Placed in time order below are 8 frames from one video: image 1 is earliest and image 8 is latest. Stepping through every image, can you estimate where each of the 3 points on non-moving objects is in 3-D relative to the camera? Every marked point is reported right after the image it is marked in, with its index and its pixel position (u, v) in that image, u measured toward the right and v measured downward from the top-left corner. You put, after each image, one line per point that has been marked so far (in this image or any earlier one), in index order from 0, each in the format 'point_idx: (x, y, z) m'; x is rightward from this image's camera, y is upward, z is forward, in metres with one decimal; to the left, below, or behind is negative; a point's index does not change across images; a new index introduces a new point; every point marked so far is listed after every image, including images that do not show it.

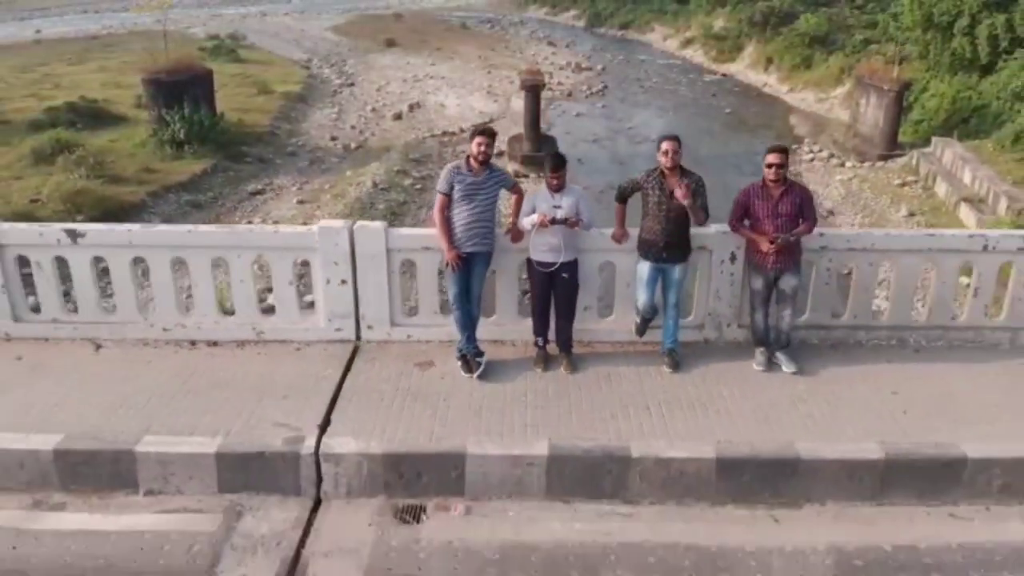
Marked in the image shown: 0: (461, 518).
0: (-0.2, -0.7, +2.7) m
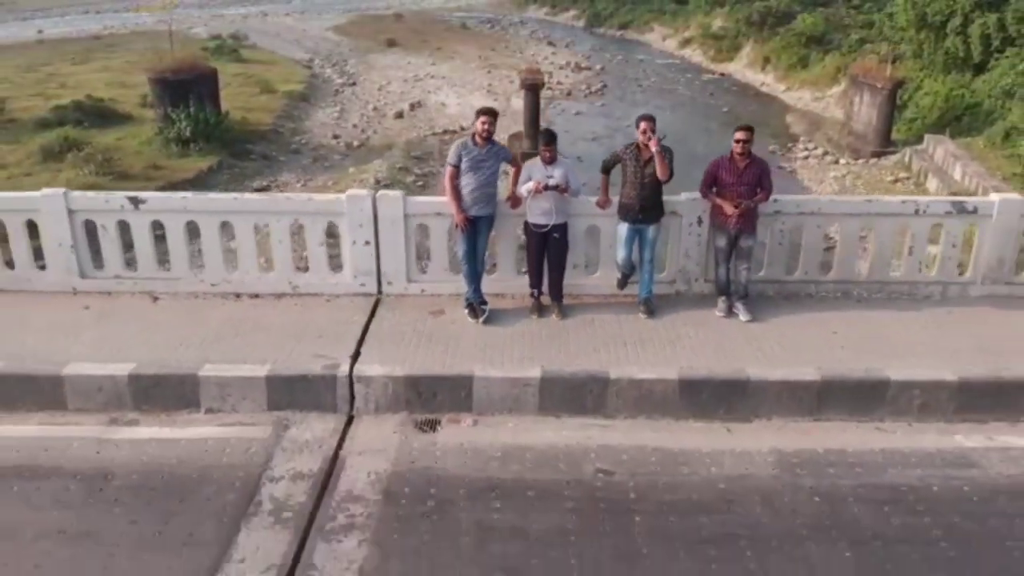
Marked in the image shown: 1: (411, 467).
0: (-0.2, -0.6, +3.3) m
1: (-0.4, -0.7, +3.2) m
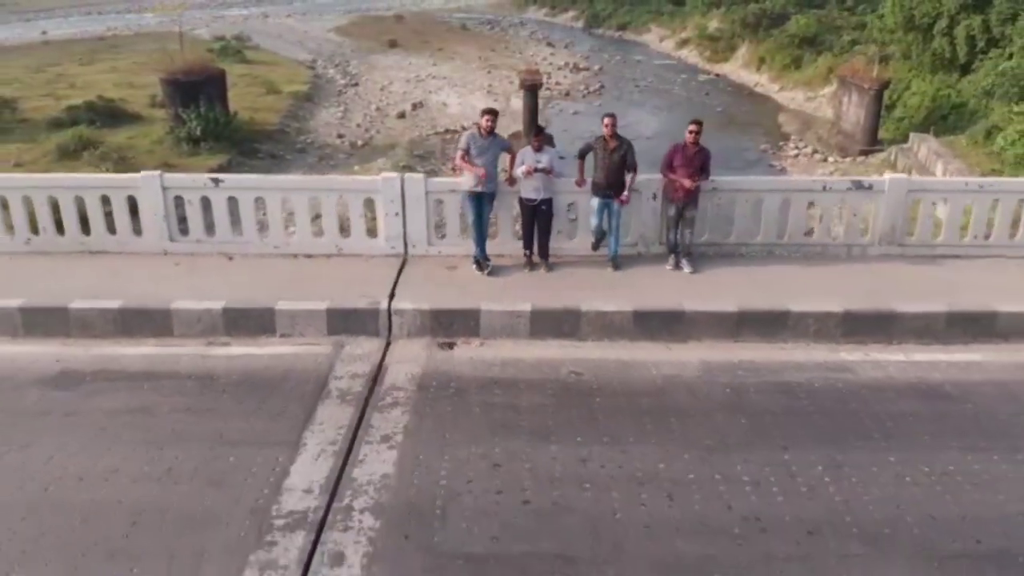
0: (-0.2, -0.3, +4.4) m
1: (-0.4, -0.4, +4.3) m
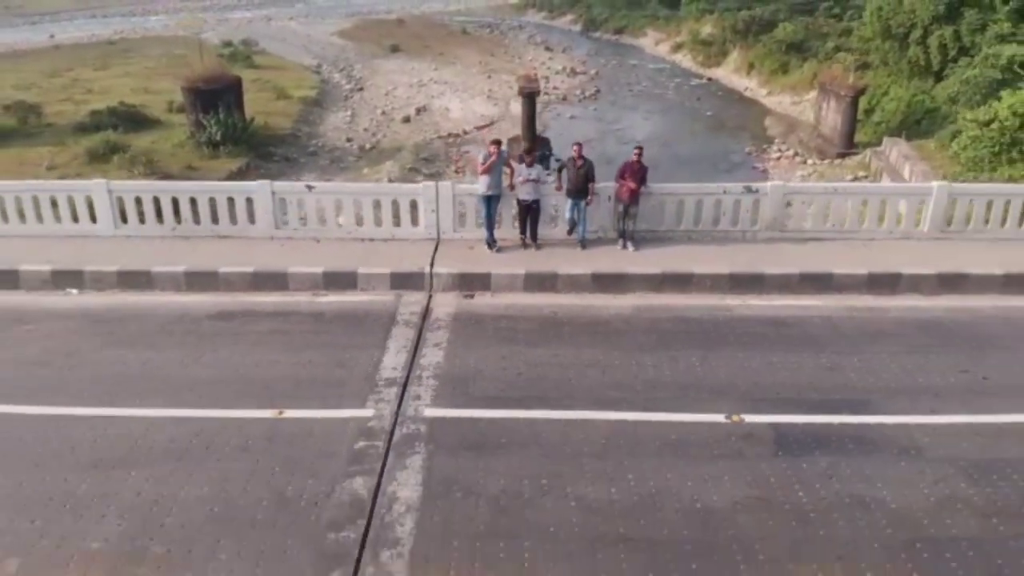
0: (-0.2, -0.1, +6.6) m
1: (-0.4, -0.2, +6.6) m
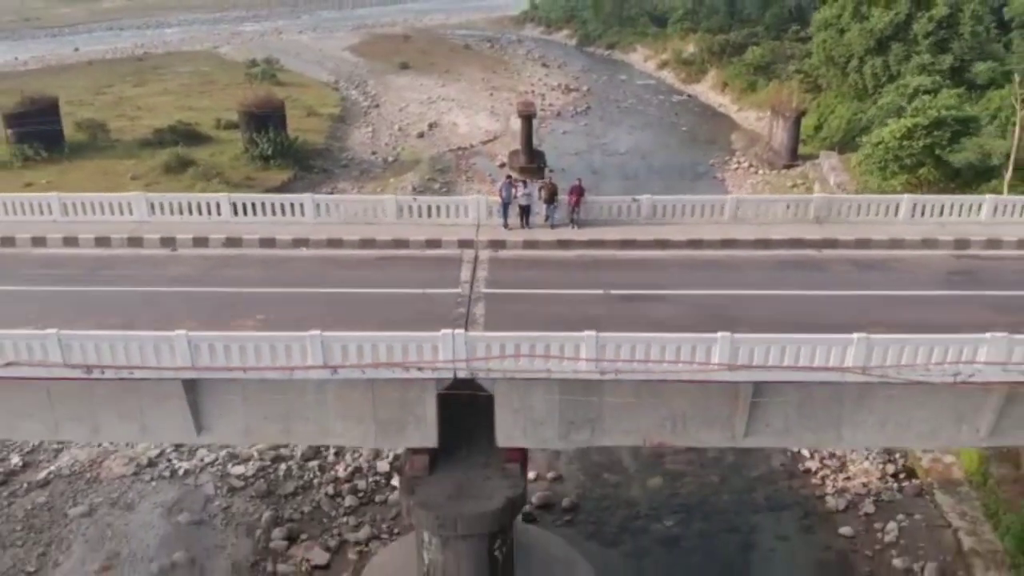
0: (-0.1, +0.7, +14.0) m
1: (-0.3, +0.6, +14.0) m
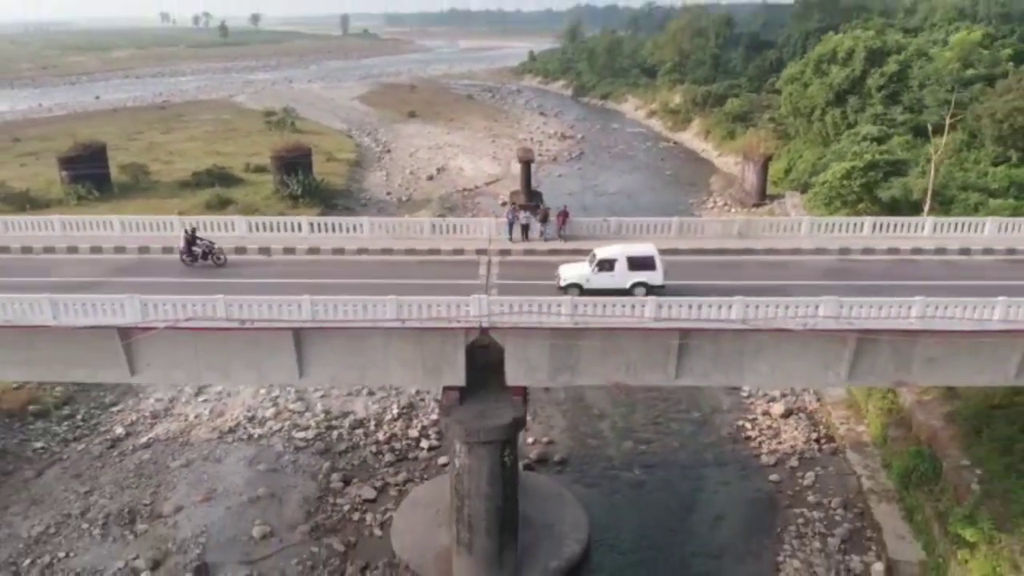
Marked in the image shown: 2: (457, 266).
0: (0.0, +0.8, +19.4) m
1: (-0.2, +0.7, +19.4) m
2: (-1.3, +0.5, +19.0) m
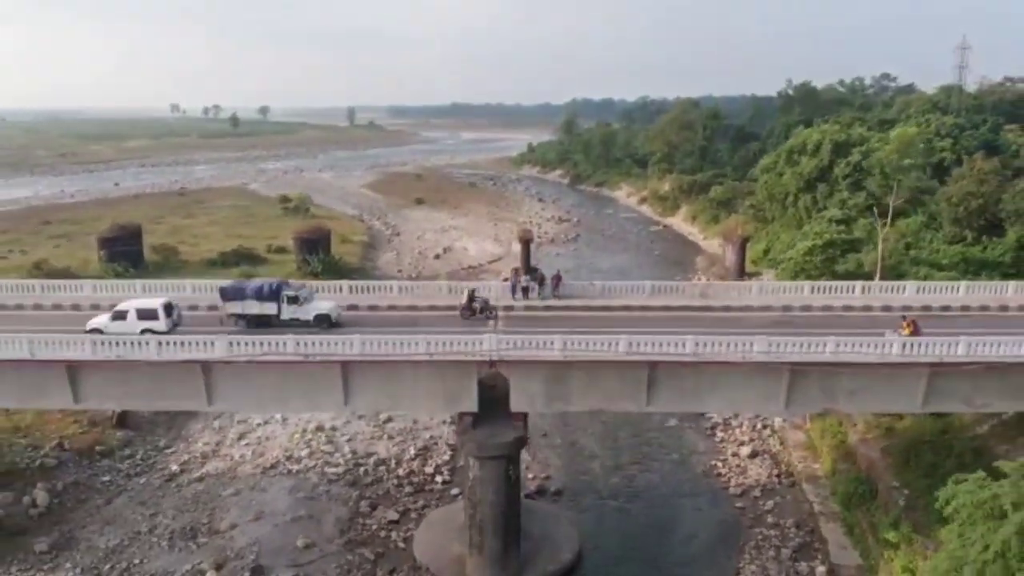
0: (+0.1, -0.6, +23.8) m
1: (-0.1, -0.7, +23.8) m
2: (-1.2, -0.9, +23.4) m
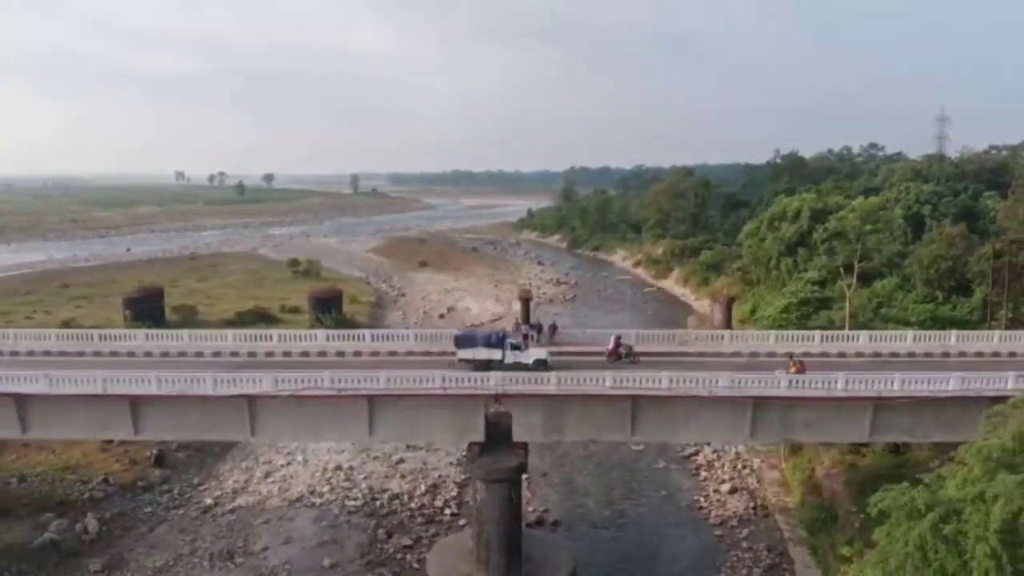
0: (+0.2, -2.3, +27.4) m
1: (-0.1, -2.4, +27.4) m
2: (-1.1, -2.5, +26.9) m
